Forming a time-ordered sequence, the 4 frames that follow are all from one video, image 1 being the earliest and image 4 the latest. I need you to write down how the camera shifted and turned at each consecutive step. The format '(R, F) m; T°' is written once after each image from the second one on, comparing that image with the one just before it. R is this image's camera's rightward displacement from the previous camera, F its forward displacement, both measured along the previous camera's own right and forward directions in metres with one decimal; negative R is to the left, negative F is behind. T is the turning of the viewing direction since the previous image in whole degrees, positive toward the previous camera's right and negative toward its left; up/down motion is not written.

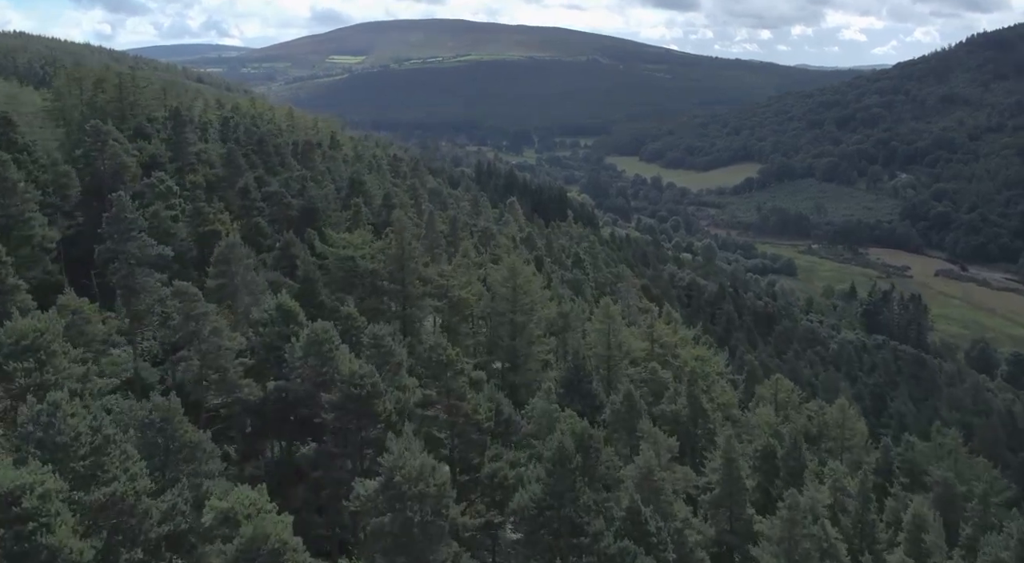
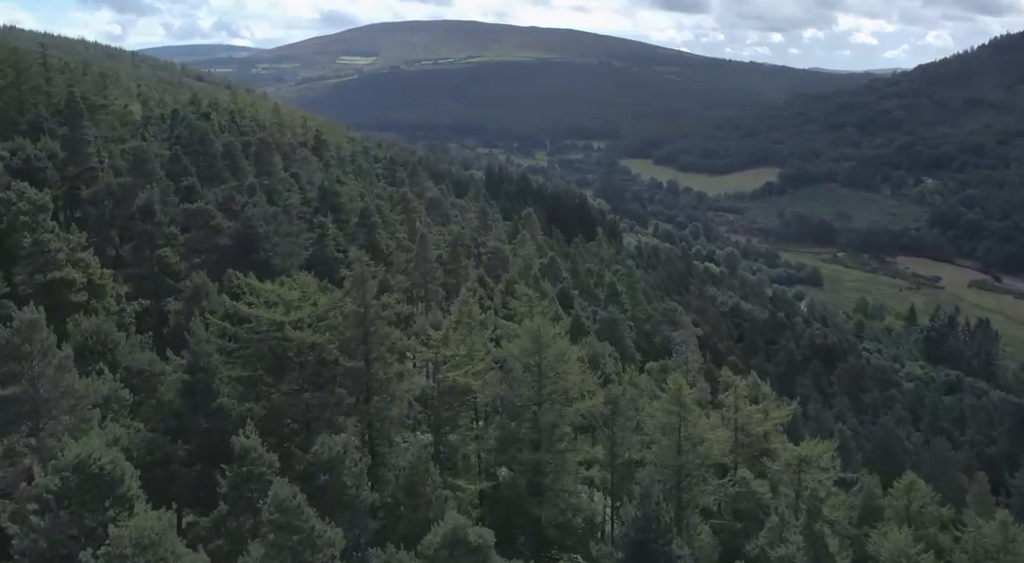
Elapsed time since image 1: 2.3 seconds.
(-0.7, +22.1) m; -1°
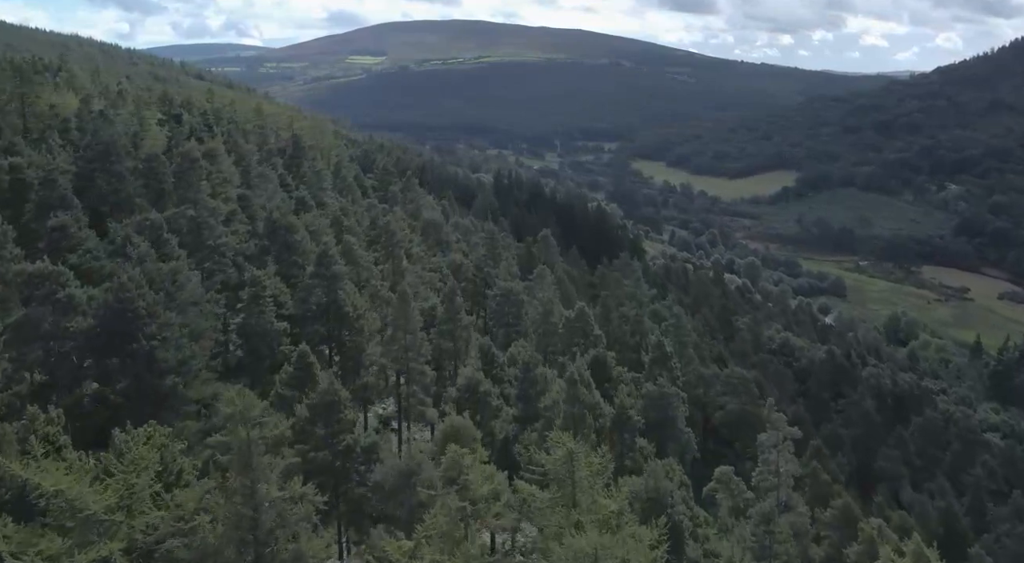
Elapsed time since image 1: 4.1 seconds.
(-0.6, +19.5) m; 0°
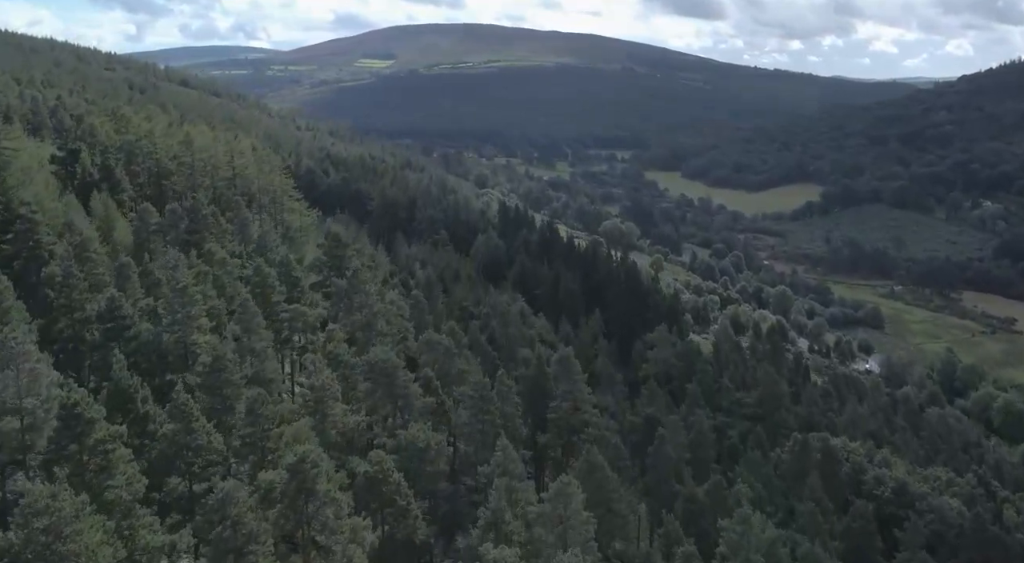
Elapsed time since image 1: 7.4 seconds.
(+0.3, +34.9) m; -1°
